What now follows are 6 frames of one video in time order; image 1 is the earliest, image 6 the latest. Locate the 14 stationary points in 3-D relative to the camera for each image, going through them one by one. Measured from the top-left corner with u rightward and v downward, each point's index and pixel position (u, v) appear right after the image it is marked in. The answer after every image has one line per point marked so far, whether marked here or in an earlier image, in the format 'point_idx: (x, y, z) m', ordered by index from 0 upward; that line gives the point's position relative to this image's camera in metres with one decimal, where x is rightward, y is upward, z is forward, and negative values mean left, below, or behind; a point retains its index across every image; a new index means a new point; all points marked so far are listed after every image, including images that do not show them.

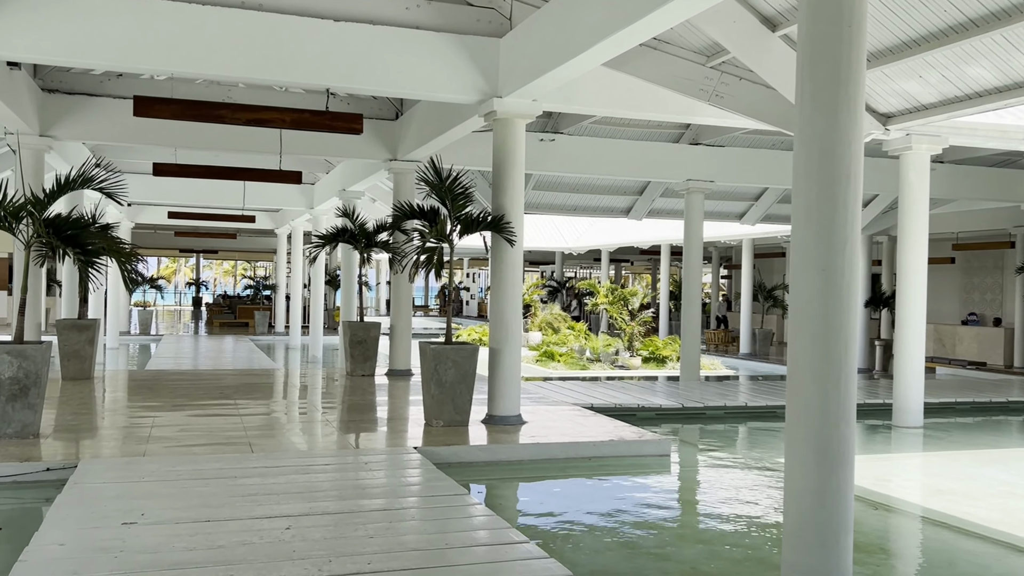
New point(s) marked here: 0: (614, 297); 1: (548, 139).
0: (+2.1, -0.2, +18.0) m
1: (+0.5, +1.9, +11.5) m
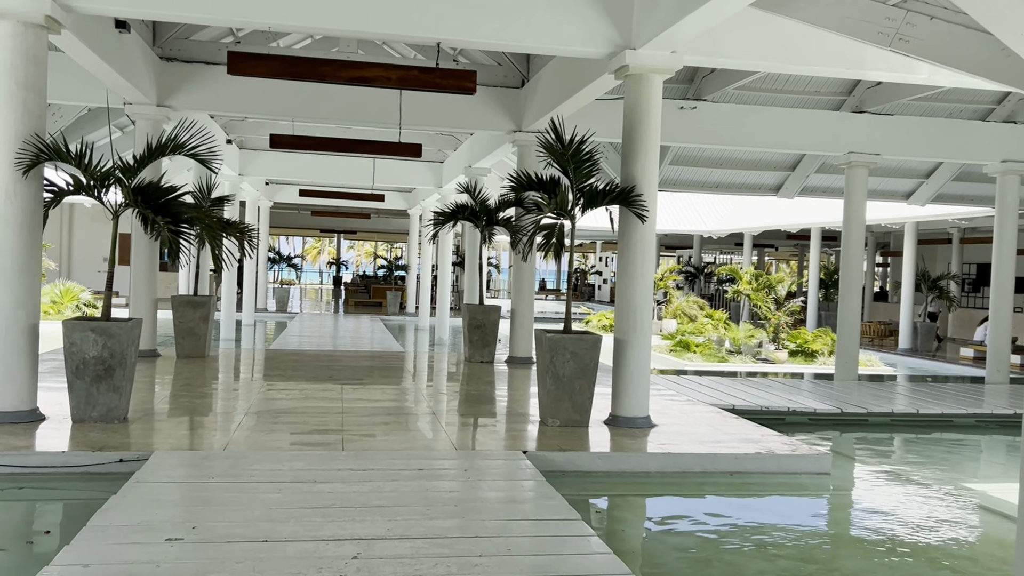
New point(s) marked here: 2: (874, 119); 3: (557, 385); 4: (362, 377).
0: (+4.7, +0.1, +16.6) m
1: (+2.1, +2.1, +10.3) m
2: (+4.4, +2.1, +10.8) m
3: (+0.3, -0.7, +6.1) m
4: (-1.7, -1.0, +9.7) m
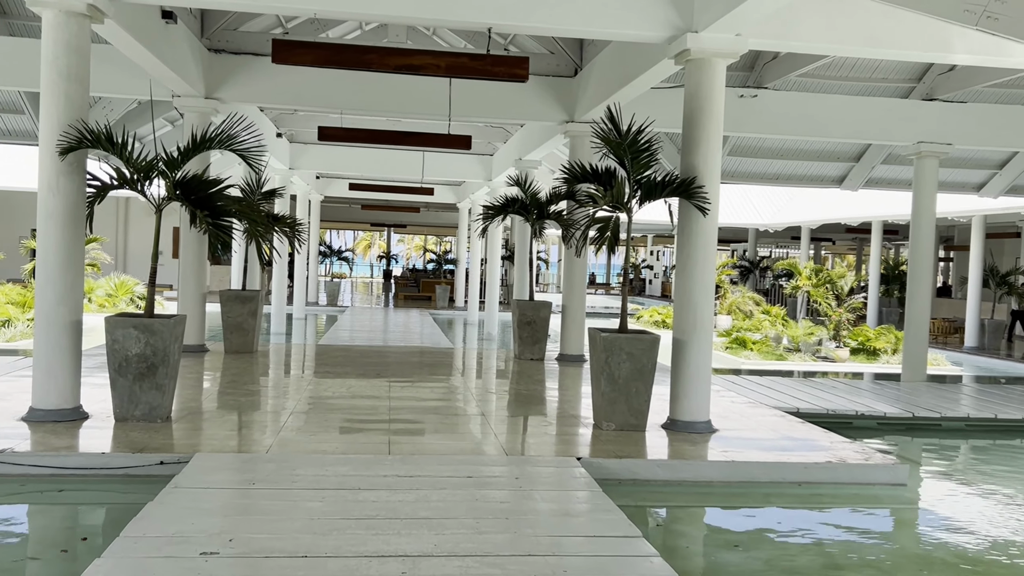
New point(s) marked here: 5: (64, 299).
0: (+5.6, +0.1, +16.0) m
1: (+2.7, +2.2, +9.9) m
2: (+5.0, +2.1, +10.2) m
3: (+0.7, -0.6, +5.8) m
4: (-1.1, -0.9, +9.5) m
5: (-2.7, -0.1, +5.3) m
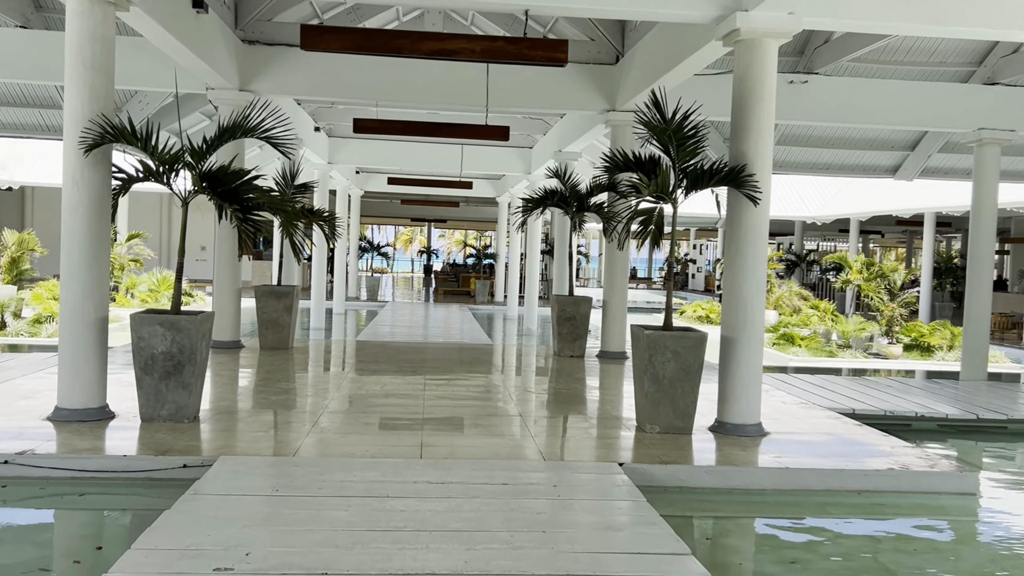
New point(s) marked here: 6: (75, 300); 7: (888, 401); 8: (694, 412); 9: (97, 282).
0: (+6.3, +0.2, +15.5) m
1: (+3.1, +2.2, +9.5) m
2: (+5.5, +2.2, +9.7) m
3: (+0.9, -0.6, +5.5) m
4: (-0.7, -0.9, +9.3) m
5: (-2.5, 0.0, +5.2) m
6: (-2.5, -0.1, +5.1) m
7: (+3.2, -1.0, +7.5) m
8: (+1.1, -0.8, +5.5) m
9: (-2.5, 0.0, +5.2) m
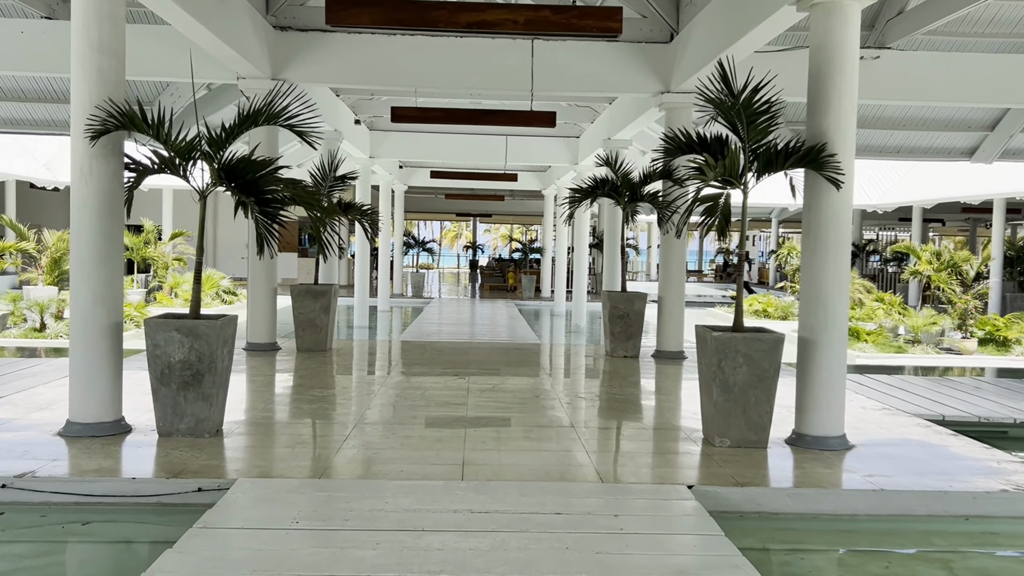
0: (+7.1, +0.4, +14.6) m
1: (+3.6, +2.3, +8.8) m
2: (+6.0, +2.3, +8.8) m
3: (+1.2, -0.6, +4.9) m
4: (-0.2, -0.8, +8.8) m
5: (-2.2, -0.1, +4.7) m
6: (-2.3, -0.1, +4.7) m
7: (+3.6, -0.9, +6.8) m
8: (+1.4, -0.8, +4.9) m
9: (-2.2, 0.0, +4.8) m
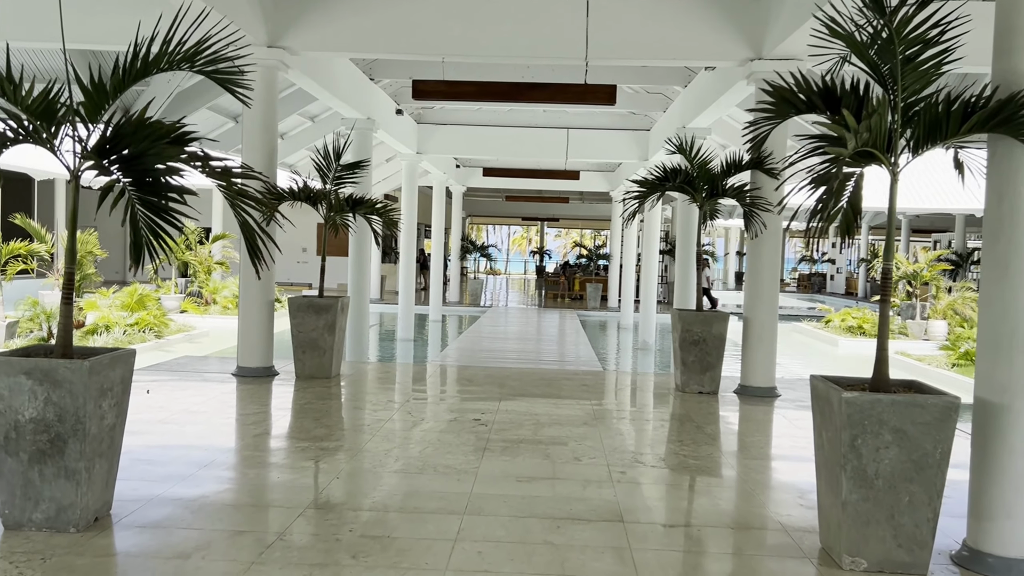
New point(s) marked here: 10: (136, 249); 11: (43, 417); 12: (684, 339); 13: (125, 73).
0: (+7.9, +0.1, +12.3) m
1: (+4.0, +2.1, +6.8) m
2: (+6.3, +2.1, +6.7) m
3: (+1.2, -0.7, +3.1) m
4: (+0.2, -1.0, +7.1) m
5: (-2.2, -0.1, +3.2) m
6: (-2.2, -0.2, +3.2) m
7: (+3.8, -1.1, +4.8) m
8: (+1.5, -0.9, +3.1) m
9: (-2.1, -0.1, +3.3) m
10: (-1.4, +0.1, +3.3) m
11: (-1.7, -0.5, +3.2) m
12: (+1.4, -0.4, +7.3) m
13: (-1.5, +0.8, +3.4) m
